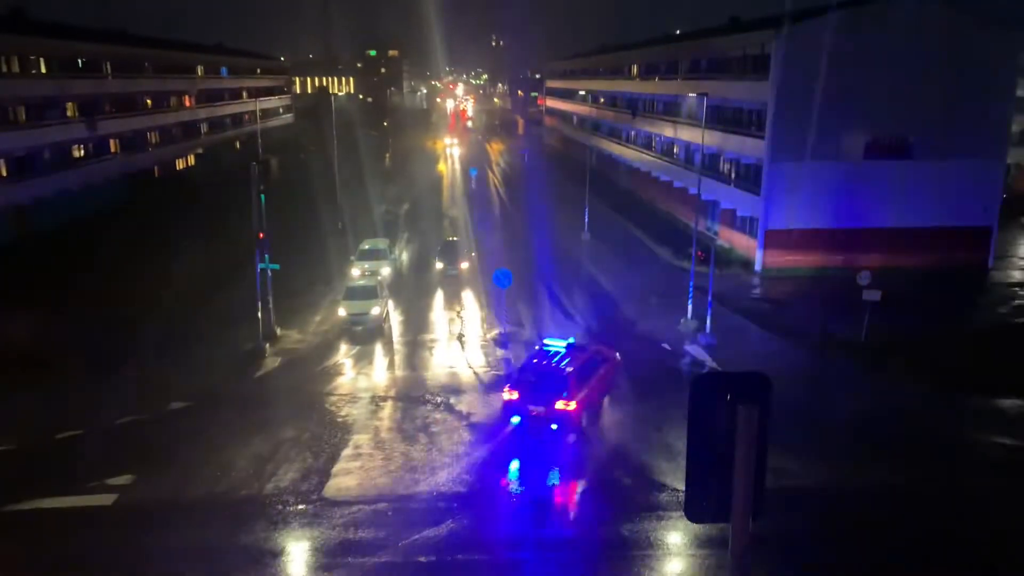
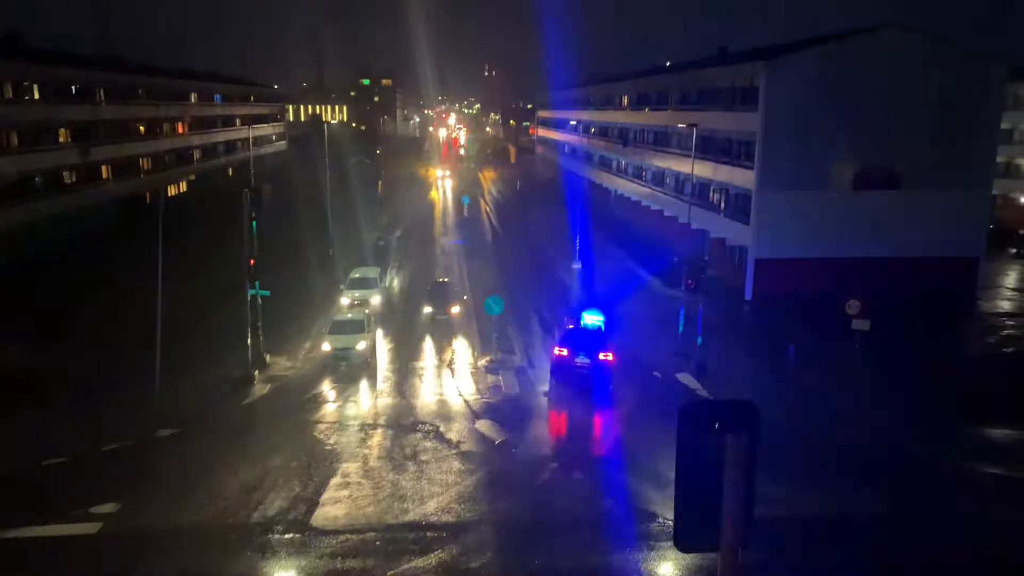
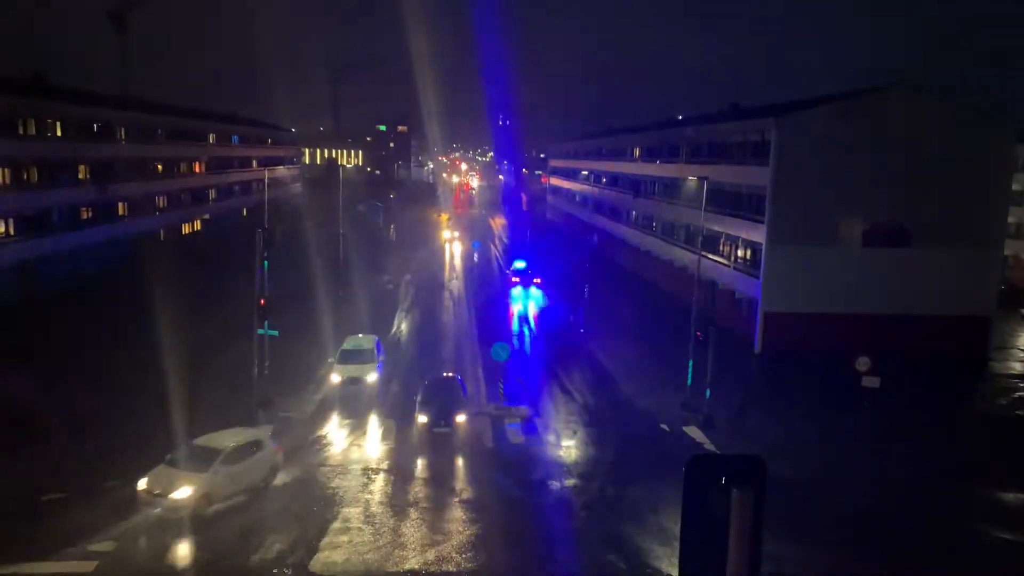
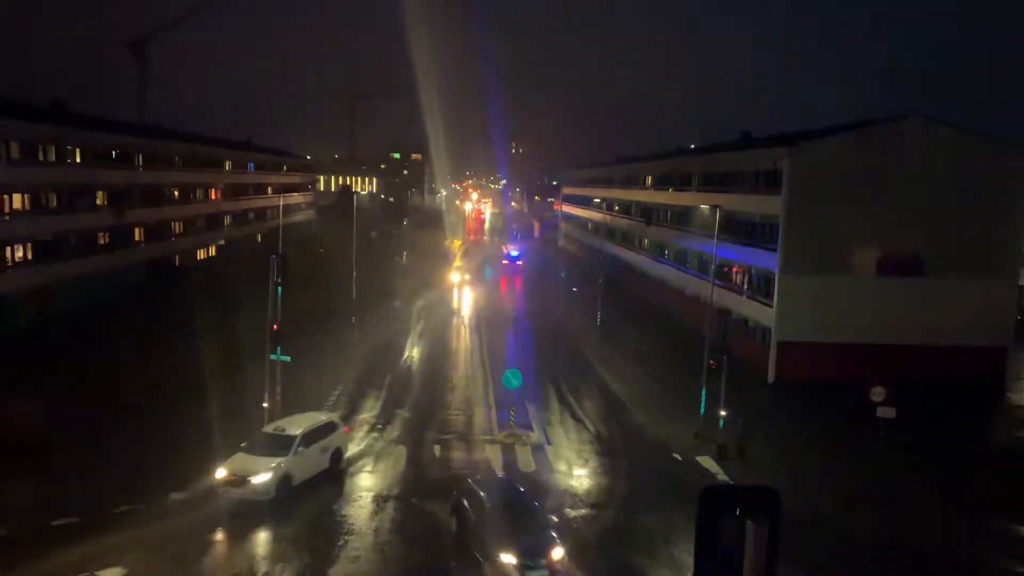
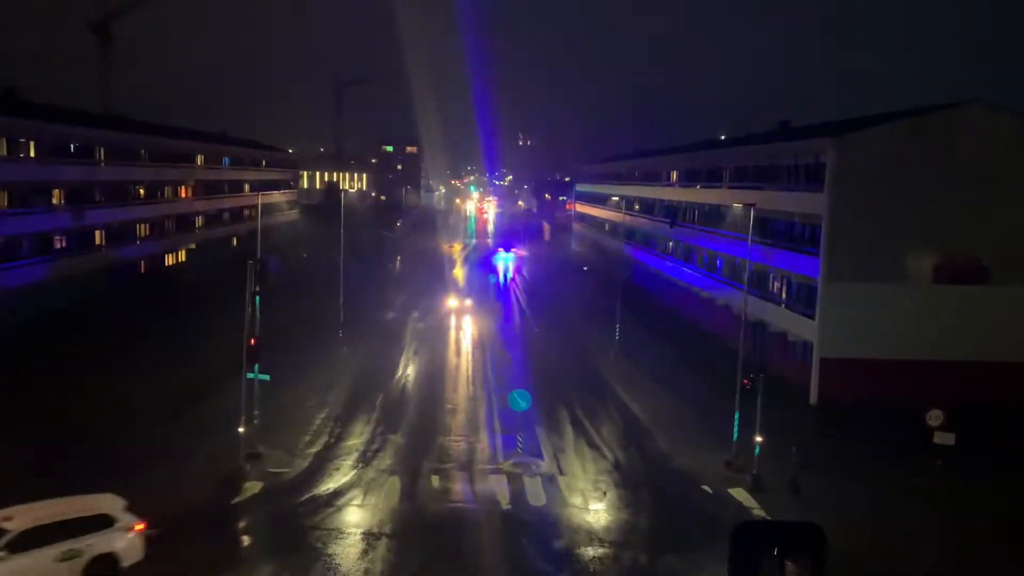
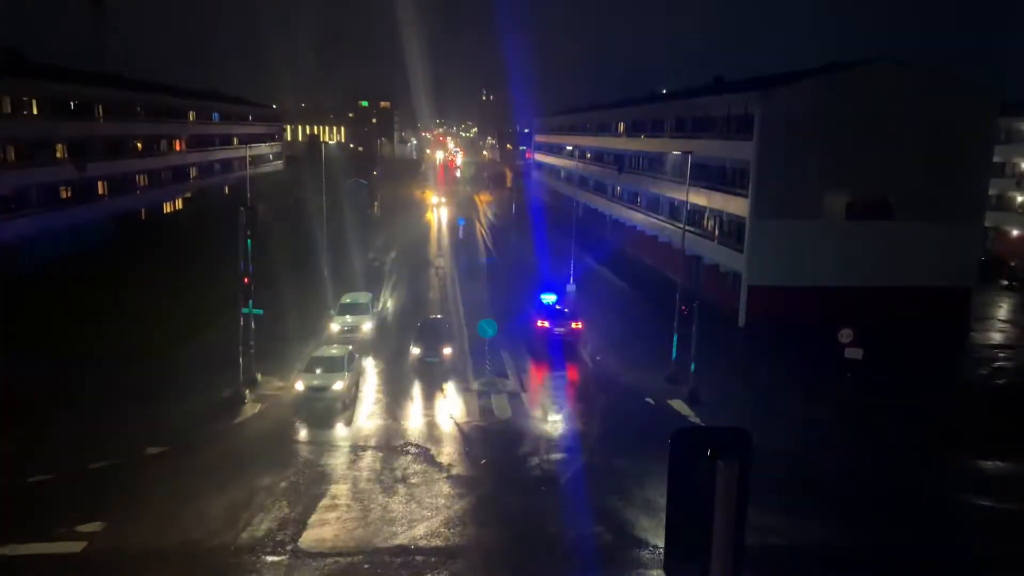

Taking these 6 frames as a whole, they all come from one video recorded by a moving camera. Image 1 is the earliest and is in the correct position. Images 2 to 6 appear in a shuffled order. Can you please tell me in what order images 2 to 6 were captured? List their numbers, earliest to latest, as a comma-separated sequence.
2, 6, 3, 4, 5
